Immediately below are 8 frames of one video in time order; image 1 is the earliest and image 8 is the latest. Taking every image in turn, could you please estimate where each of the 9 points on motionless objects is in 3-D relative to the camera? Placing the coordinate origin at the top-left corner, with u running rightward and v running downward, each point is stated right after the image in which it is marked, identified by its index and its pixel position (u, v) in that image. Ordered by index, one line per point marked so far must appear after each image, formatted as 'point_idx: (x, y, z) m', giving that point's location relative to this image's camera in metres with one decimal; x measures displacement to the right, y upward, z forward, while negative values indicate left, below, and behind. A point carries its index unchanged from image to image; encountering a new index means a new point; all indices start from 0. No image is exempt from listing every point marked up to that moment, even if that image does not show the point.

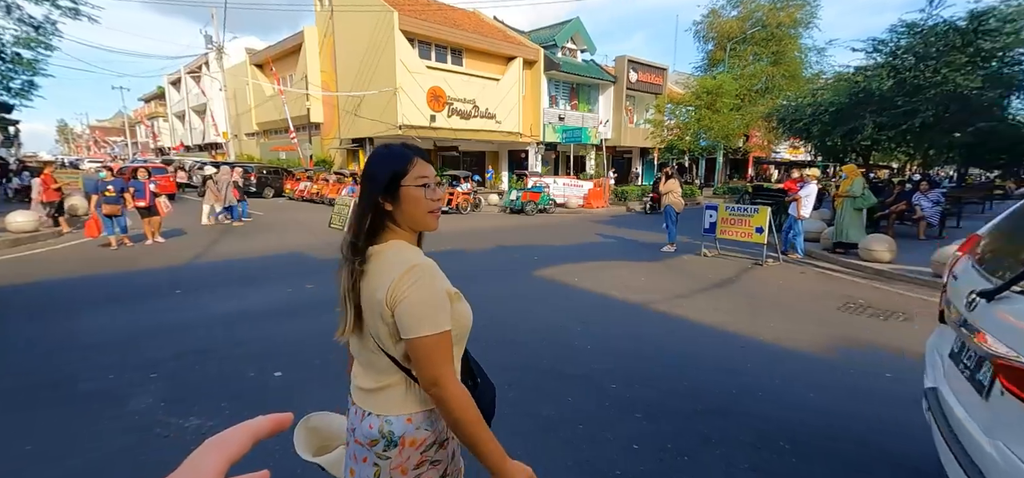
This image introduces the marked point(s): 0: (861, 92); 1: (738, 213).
0: (+10.0, +4.4, +13.8) m
1: (+4.0, +0.6, +9.2) m
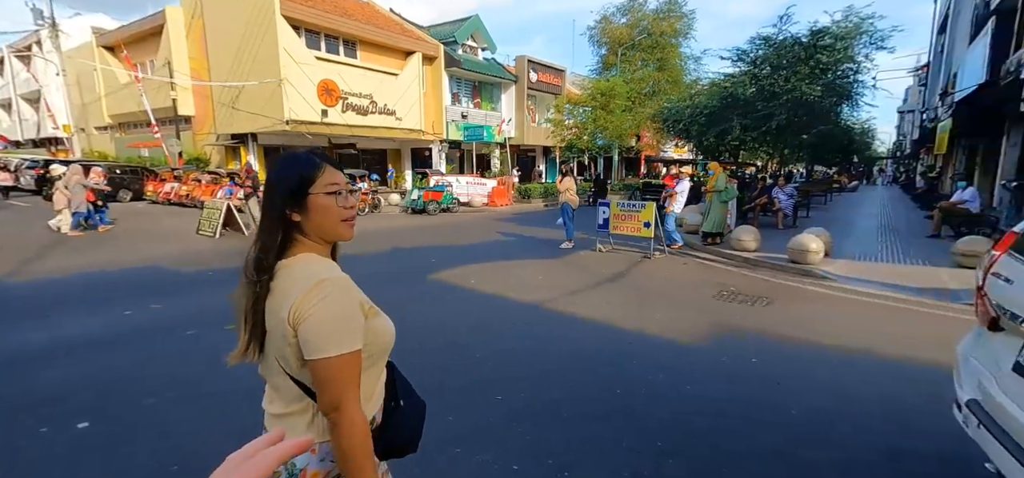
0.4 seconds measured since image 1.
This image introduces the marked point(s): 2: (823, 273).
0: (+7.1, +4.6, +15.1) m
1: (+2.3, +0.6, +9.4) m
2: (+5.1, -0.6, +7.7) m
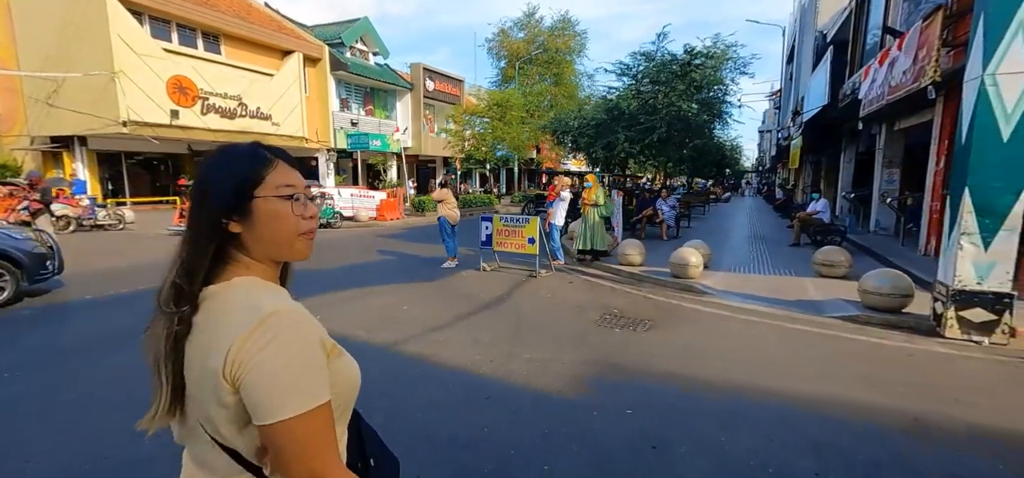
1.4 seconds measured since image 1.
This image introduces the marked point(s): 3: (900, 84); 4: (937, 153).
0: (+3.4, +4.3, +15.3) m
1: (0.0, +0.3, +8.7) m
2: (+3.1, -0.8, +7.5) m
3: (+6.4, +2.6, +7.7) m
4: (+9.0, +1.8, +9.9) m
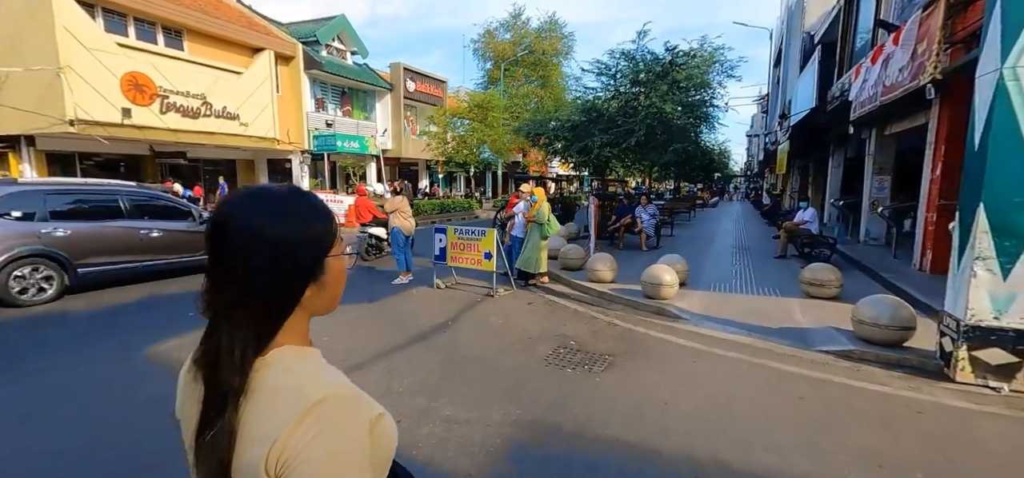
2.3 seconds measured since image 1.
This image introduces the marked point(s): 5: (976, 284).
0: (+2.5, +4.0, +14.5) m
1: (-0.8, 0.0, +7.8) m
2: (+2.3, -1.0, +6.6) m
3: (+5.7, +2.3, +6.9) m
4: (+8.3, +1.6, +9.1) m
5: (+4.2, -0.4, +4.2) m
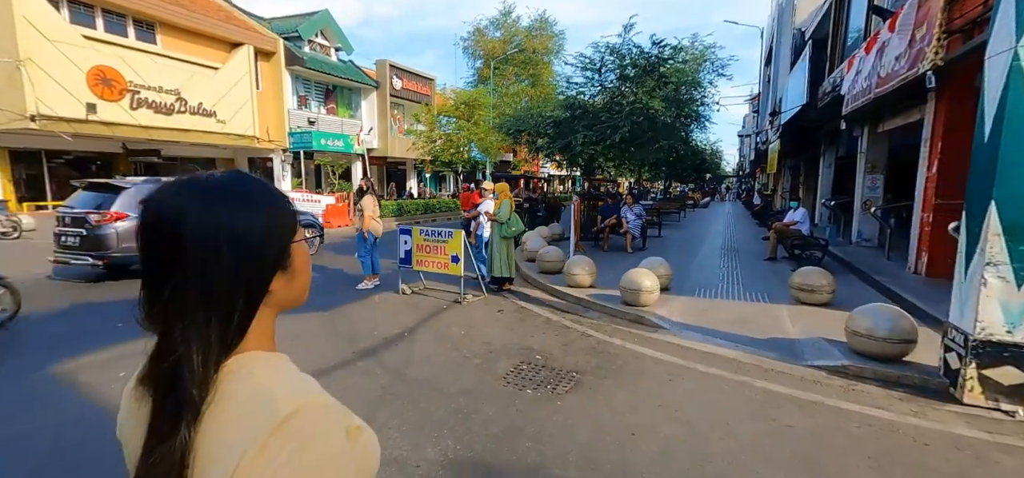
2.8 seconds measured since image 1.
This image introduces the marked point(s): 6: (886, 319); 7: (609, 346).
0: (+2.0, +3.9, +13.9) m
1: (-1.3, 0.0, +7.2) m
2: (+1.9, -1.1, +6.1) m
3: (+5.2, +2.3, +6.4) m
4: (+7.8, +1.5, +8.7) m
5: (+3.8, -0.4, +3.7) m
6: (+3.6, -0.8, +4.5) m
7: (+1.1, -1.2, +5.2) m
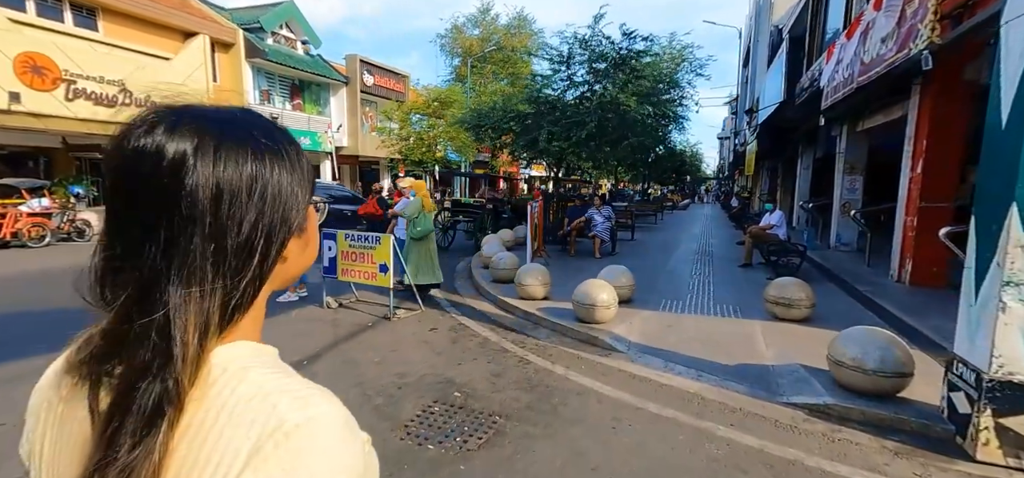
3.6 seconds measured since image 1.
0: (+0.9, +3.8, +13.1) m
1: (-2.1, -0.1, +6.2) m
2: (+1.1, -1.1, +5.2) m
3: (+4.5, +2.2, +5.7) m
4: (+6.9, +1.4, +8.0) m
5: (+3.1, -0.5, +2.9) m
6: (+2.9, -0.9, +3.7) m
7: (+0.4, -1.3, +4.3) m
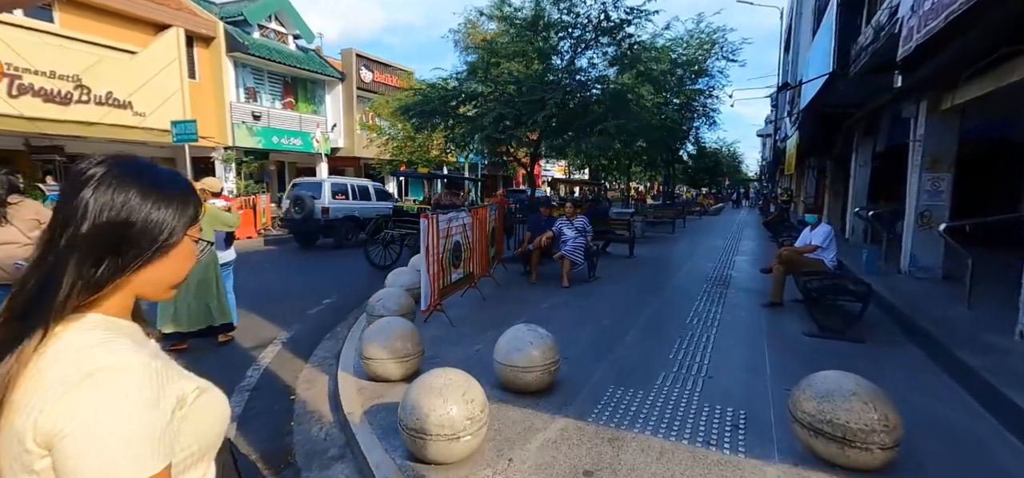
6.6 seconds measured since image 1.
0: (0.0, +3.5, +10.2) m
1: (-3.5, -0.4, +3.5) m
2: (-0.4, -1.5, +2.3) m
3: (+3.0, +1.8, +2.5) m
4: (+5.6, +1.0, +4.7) m
5: (+1.4, -0.8, -0.1) m
6: (+1.2, -1.2, +0.7) m
7: (-1.3, -1.6, +1.5) m
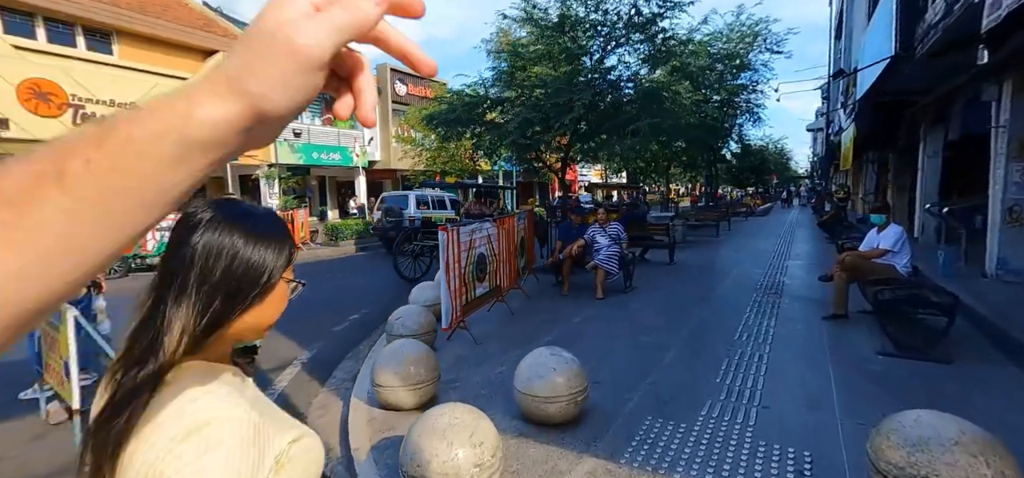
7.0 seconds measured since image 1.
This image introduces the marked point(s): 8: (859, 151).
0: (+0.6, +3.3, +9.8) m
1: (-3.4, -0.6, +3.4) m
2: (-0.4, -1.6, +1.9) m
3: (+2.9, +1.8, +1.9) m
4: (+5.7, +1.1, +3.9) m
5: (+1.2, -0.9, -0.7) m
6: (+1.1, -1.2, +0.2) m
7: (-1.3, -1.7, +1.2) m
8: (+13.6, +3.4, +18.2) m
